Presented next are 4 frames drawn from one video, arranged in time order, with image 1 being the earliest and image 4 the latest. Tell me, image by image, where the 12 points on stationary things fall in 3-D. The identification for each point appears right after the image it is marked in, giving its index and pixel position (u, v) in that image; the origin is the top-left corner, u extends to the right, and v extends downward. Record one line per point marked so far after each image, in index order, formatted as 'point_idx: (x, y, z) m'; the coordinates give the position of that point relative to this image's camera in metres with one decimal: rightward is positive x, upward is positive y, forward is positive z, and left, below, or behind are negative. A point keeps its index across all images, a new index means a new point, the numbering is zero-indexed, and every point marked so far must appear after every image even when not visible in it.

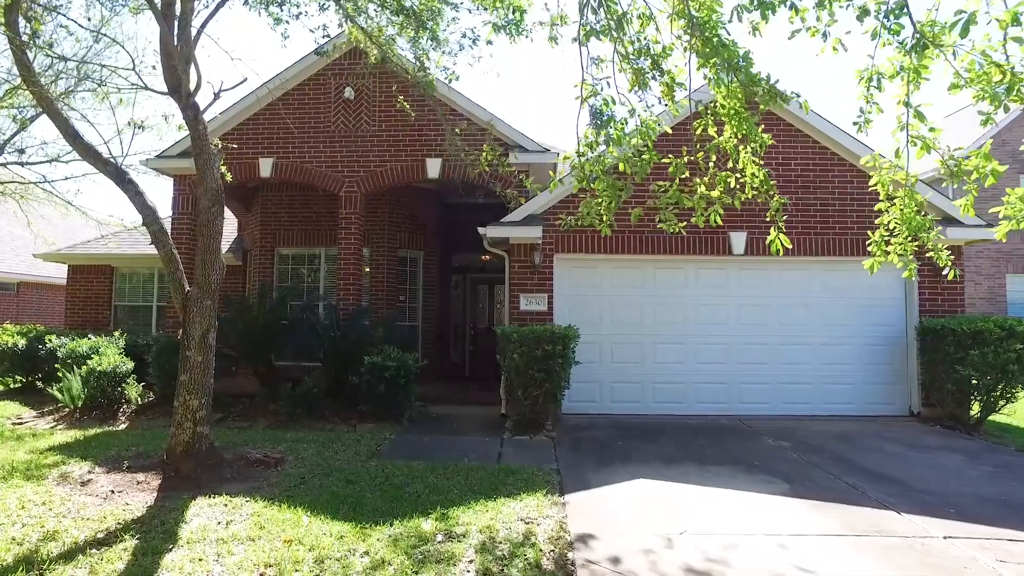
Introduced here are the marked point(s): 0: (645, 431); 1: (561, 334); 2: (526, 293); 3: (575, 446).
0: (+2.0, -2.2, +8.9) m
1: (+0.7, -0.7, +8.6) m
2: (+0.2, -0.1, +10.0) m
3: (+0.9, -2.1, +7.9) m
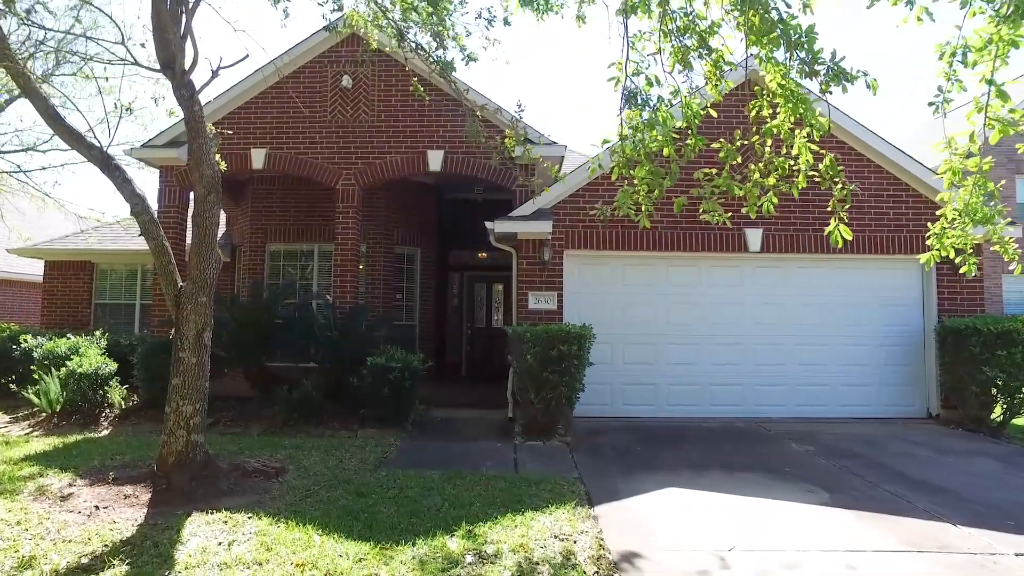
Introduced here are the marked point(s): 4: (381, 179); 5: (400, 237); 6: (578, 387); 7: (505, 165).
0: (+2.2, -2.1, +8.5) m
1: (+0.9, -0.6, +8.2) m
2: (+0.4, 0.0, +9.5) m
3: (+1.0, -2.1, +7.5) m
4: (-2.5, +2.1, +11.1) m
5: (-2.5, +1.1, +12.9) m
6: (+0.9, -1.4, +8.2) m
7: (-0.1, +2.3, +11.0) m
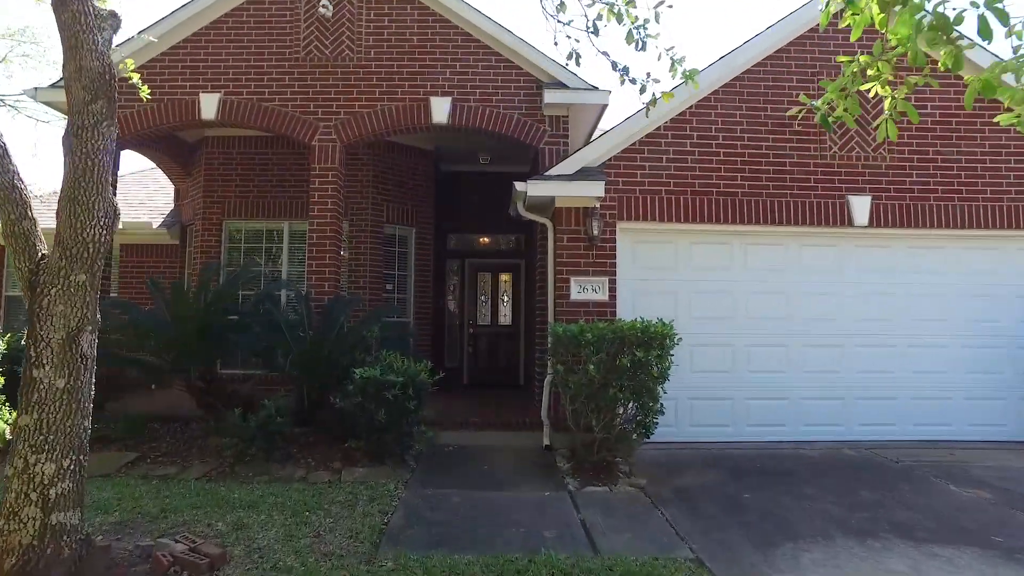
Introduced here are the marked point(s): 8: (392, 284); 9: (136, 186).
0: (+2.6, -2.0, +6.2) m
1: (+1.4, -0.5, +5.8) m
2: (+0.8, +0.1, +7.2) m
3: (+1.5, -1.9, +5.2) m
4: (-2.1, +2.3, +8.6) m
5: (-2.1, +1.3, +10.4) m
6: (+1.4, -1.2, +5.9) m
7: (+0.3, +2.5, +8.6) m
8: (-2.1, +0.1, +10.5) m
9: (-8.2, +2.2, +12.7) m
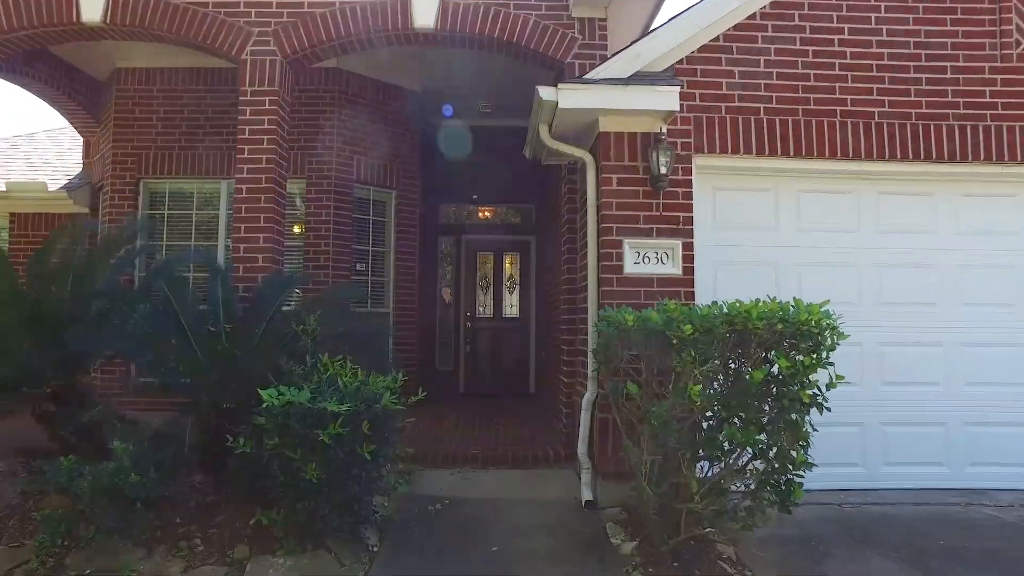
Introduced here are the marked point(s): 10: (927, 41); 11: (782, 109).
0: (+2.8, -1.7, +3.7) m
1: (+1.6, -0.2, +3.3) m
2: (+1.0, +0.4, +4.6) m
3: (+1.7, -1.7, +2.6) m
4: (-1.9, +2.5, +6.0) m
5: (-2.0, +1.6, +7.8) m
6: (+1.6, -1.0, +3.3) m
7: (+0.4, +2.8, +6.0) m
8: (-2.0, +0.3, +8.0) m
9: (-8.0, +2.5, +10.1) m
10: (+3.5, +2.1, +4.9) m
11: (+2.2, +1.5, +4.9) m
